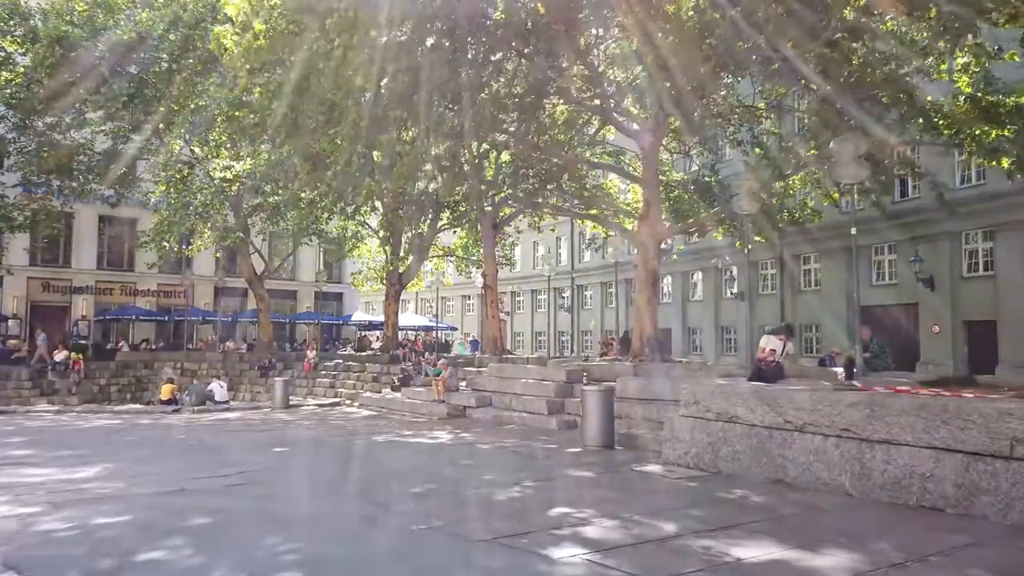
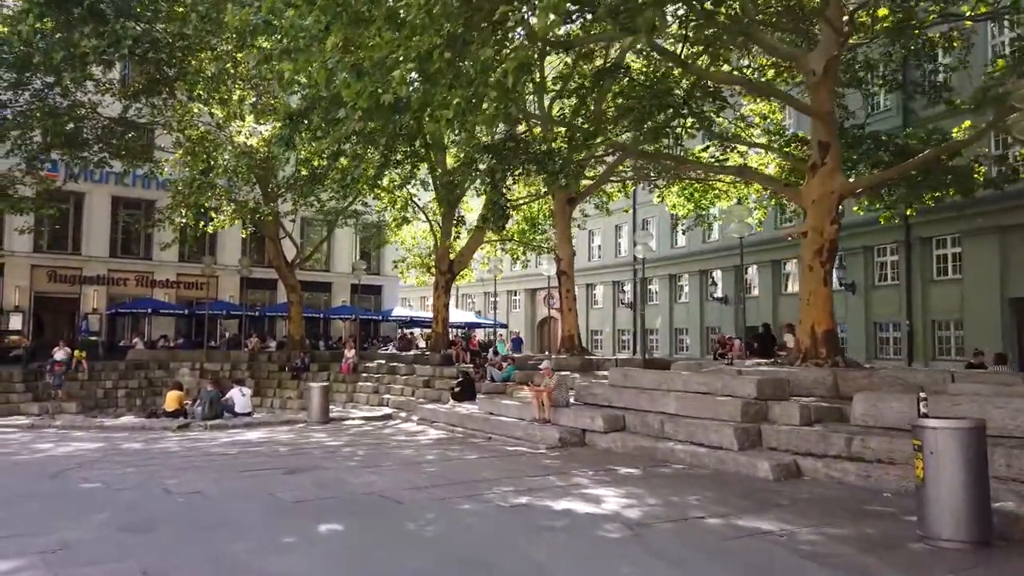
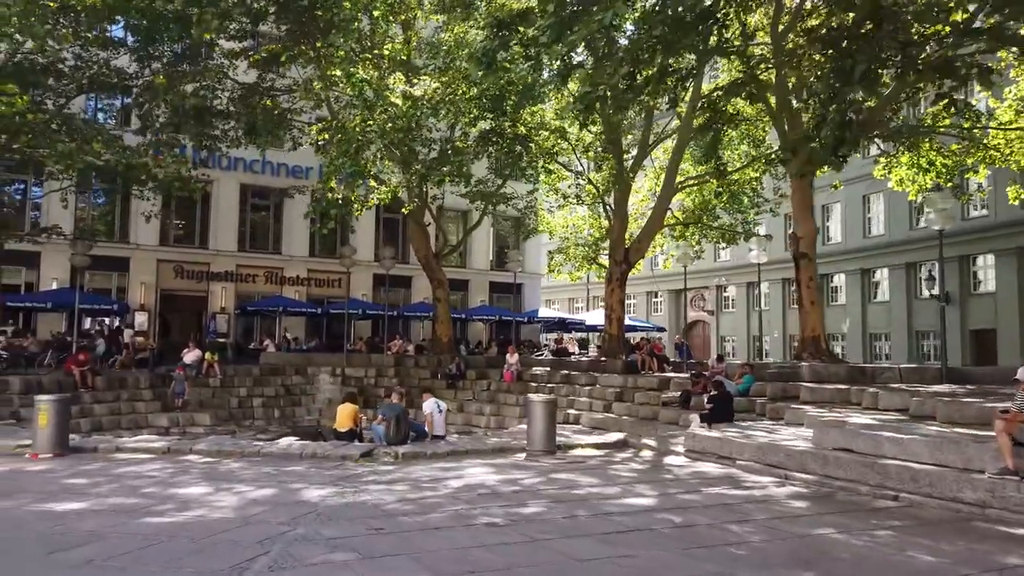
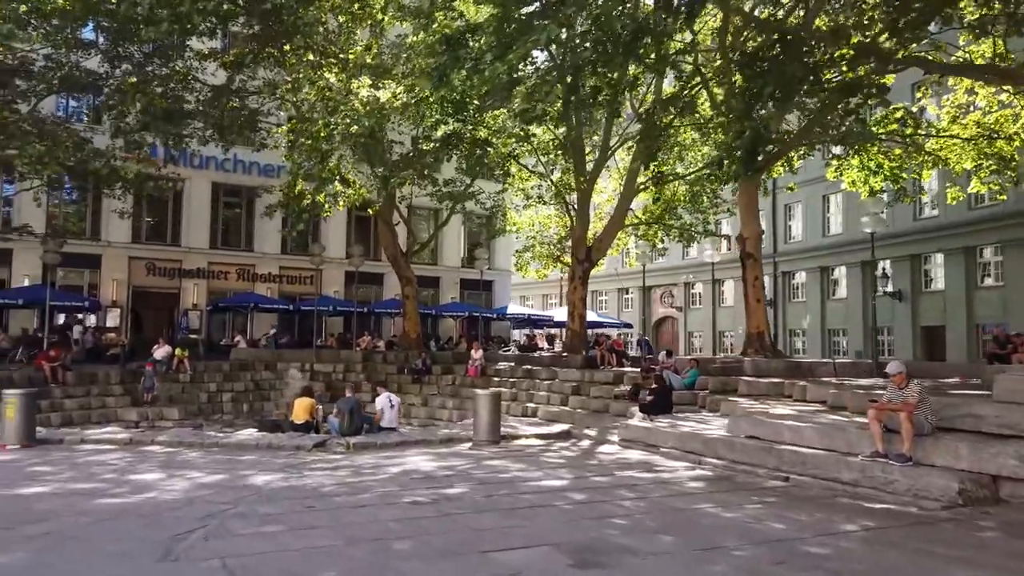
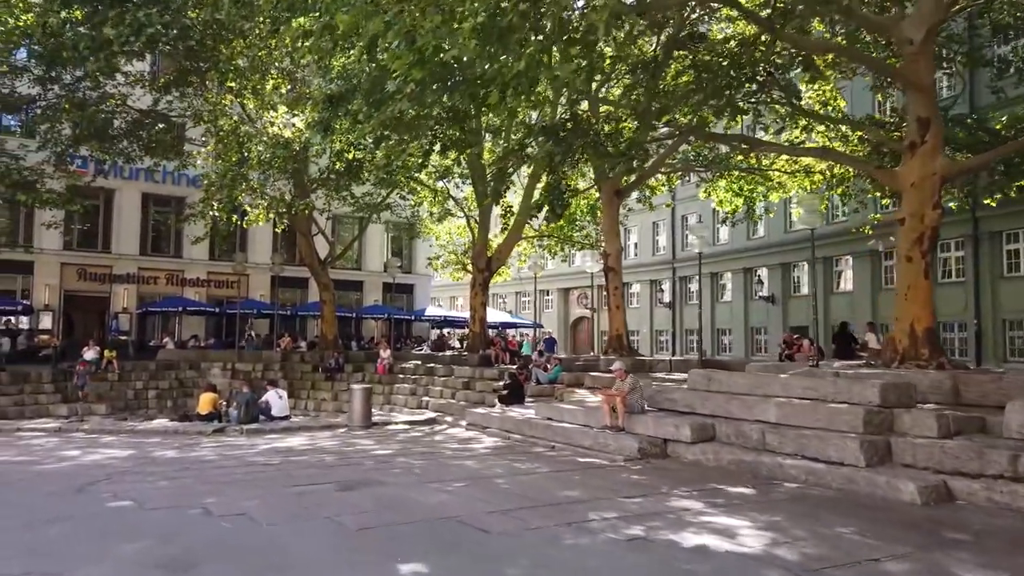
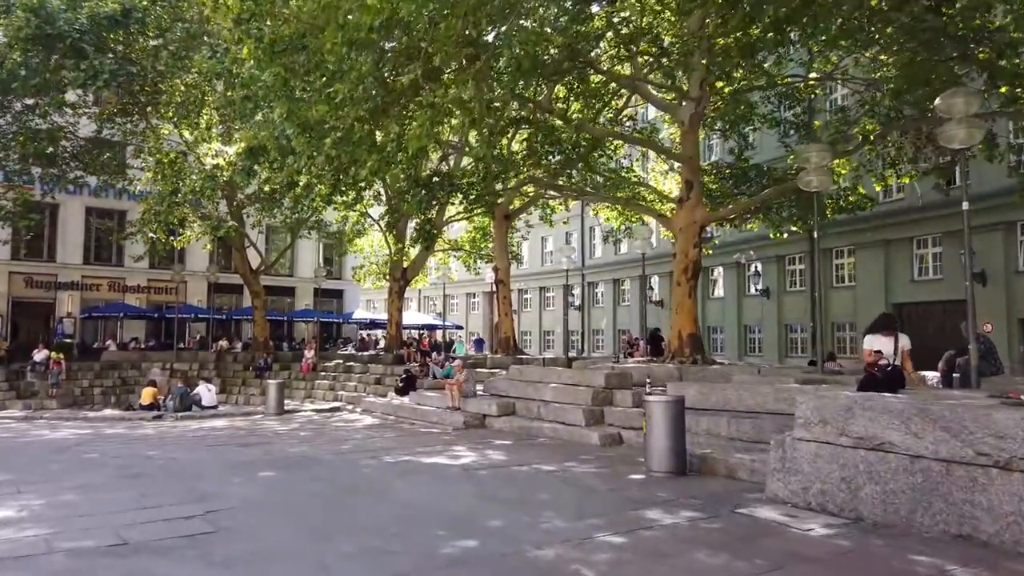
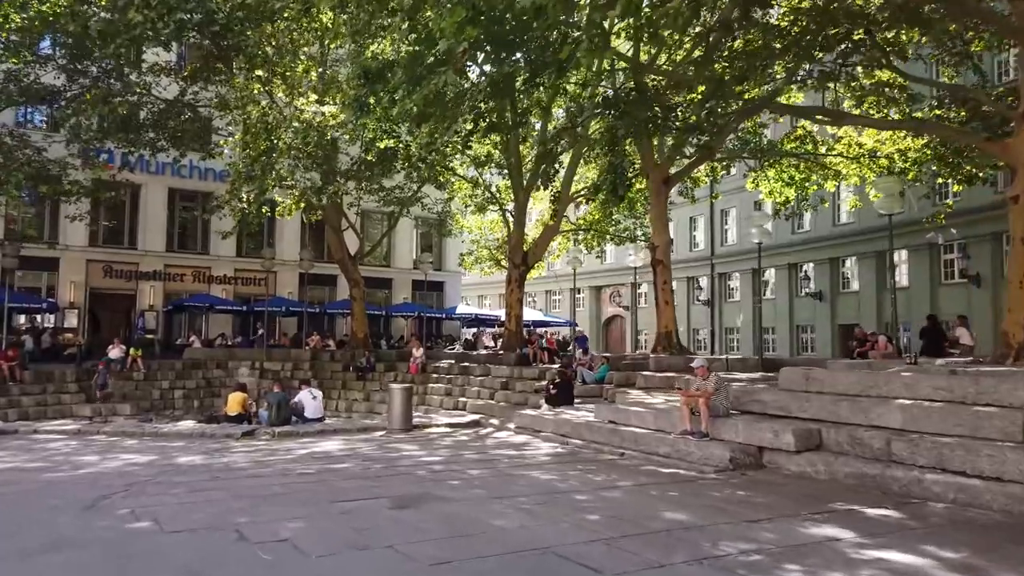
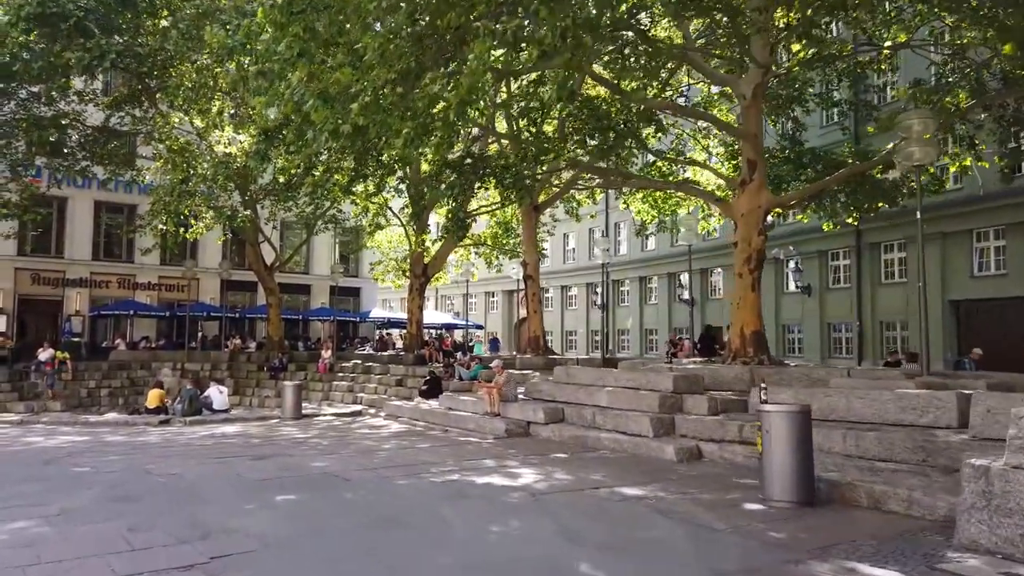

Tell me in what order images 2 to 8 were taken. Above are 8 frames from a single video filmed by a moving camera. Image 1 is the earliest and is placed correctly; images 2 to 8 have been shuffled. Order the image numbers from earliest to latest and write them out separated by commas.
6, 8, 2, 5, 7, 4, 3
